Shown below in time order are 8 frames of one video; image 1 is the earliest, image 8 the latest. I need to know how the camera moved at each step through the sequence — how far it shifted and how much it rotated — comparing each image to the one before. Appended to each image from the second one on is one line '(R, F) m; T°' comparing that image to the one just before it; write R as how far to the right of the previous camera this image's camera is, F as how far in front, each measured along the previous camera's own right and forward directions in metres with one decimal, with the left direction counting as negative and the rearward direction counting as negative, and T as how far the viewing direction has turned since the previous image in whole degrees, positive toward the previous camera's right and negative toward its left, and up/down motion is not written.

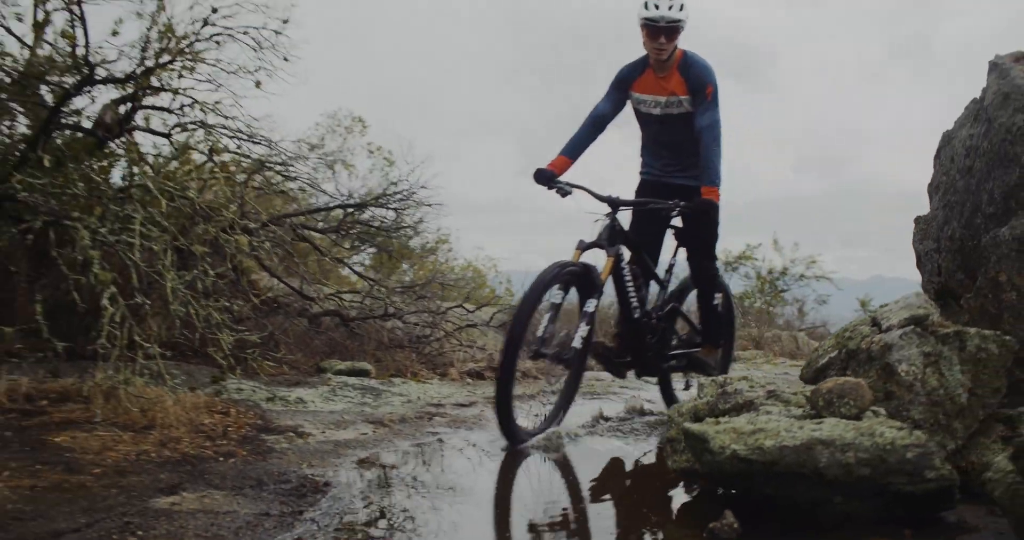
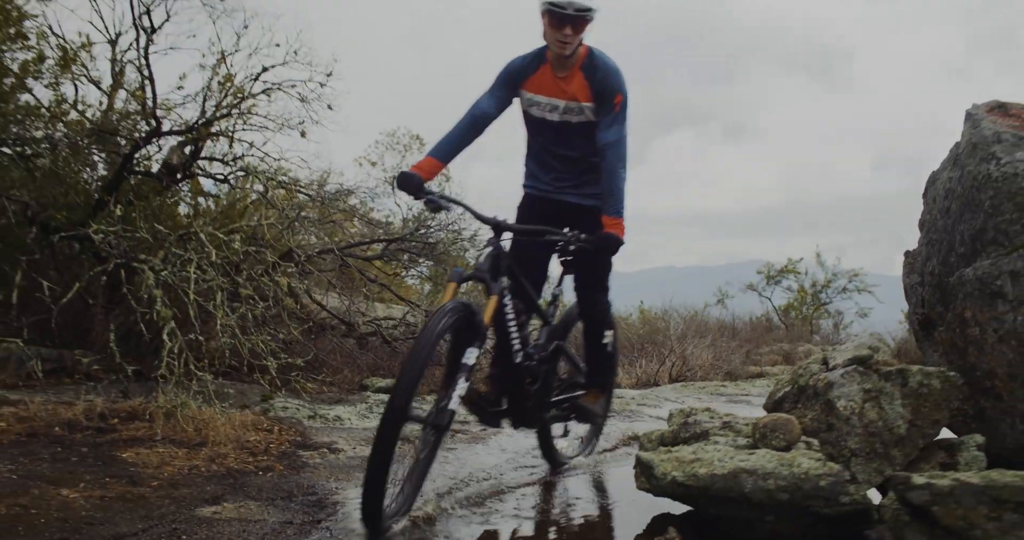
(+0.4, -0.5) m; -5°
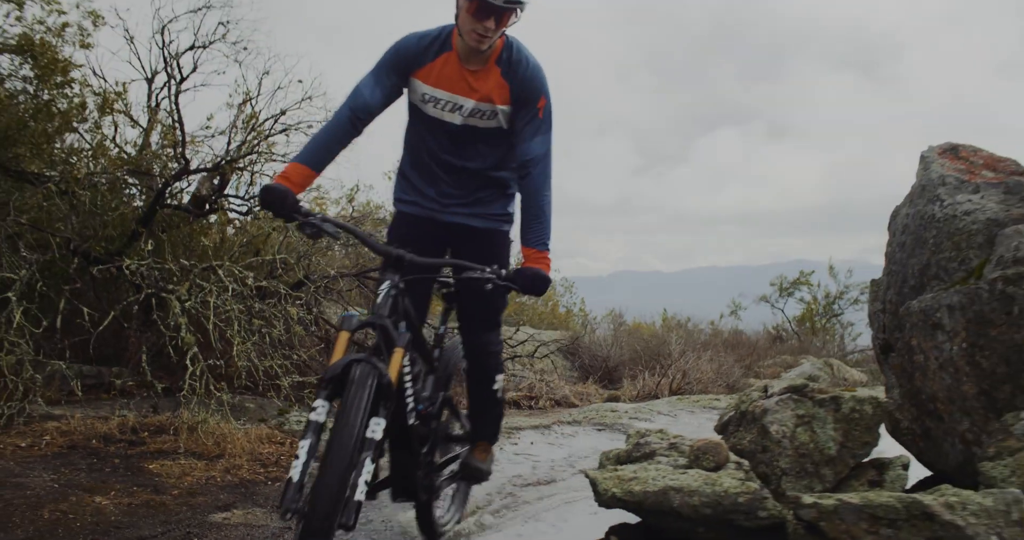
(+0.3, -0.5) m; -3°
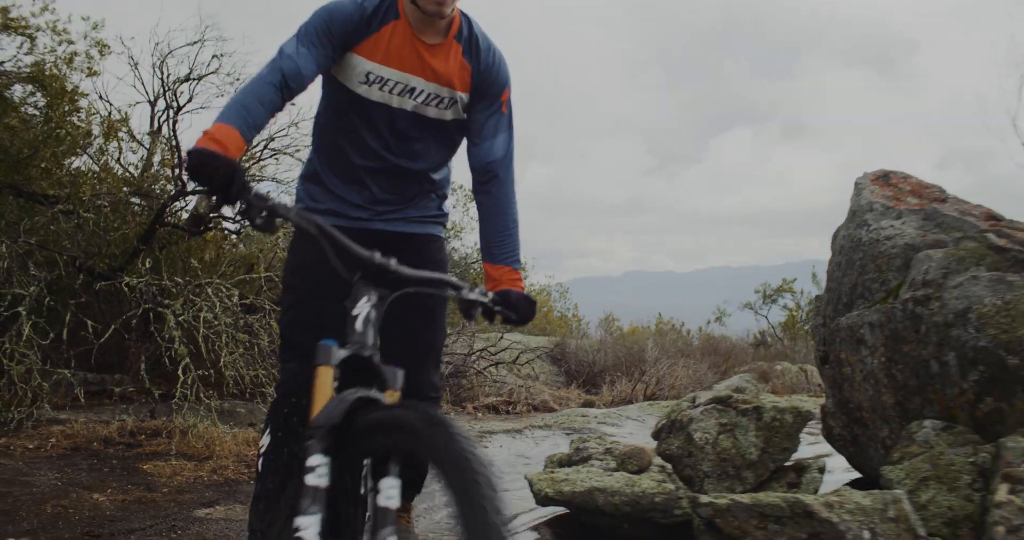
(+0.3, -0.5) m; -1°
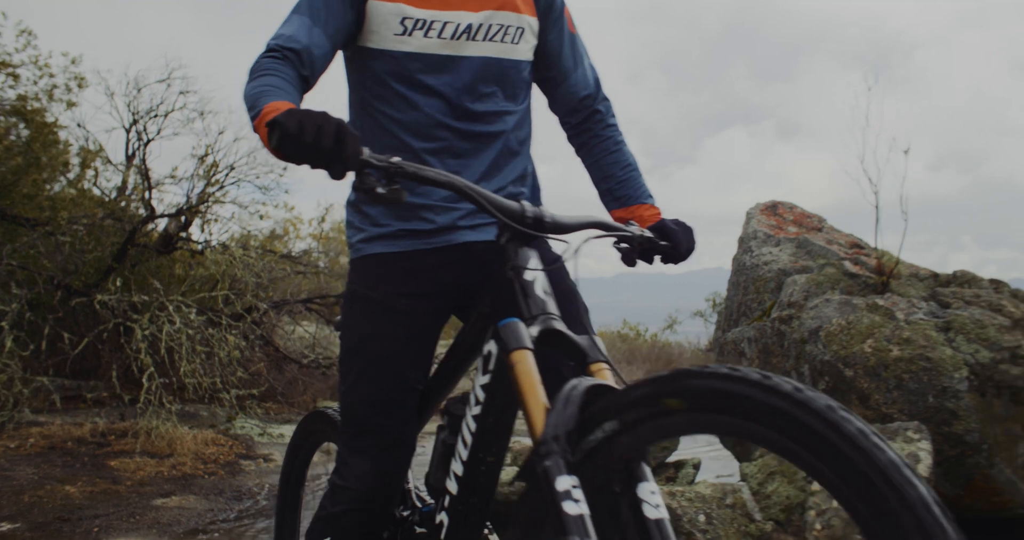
(+0.5, -0.8) m; +1°
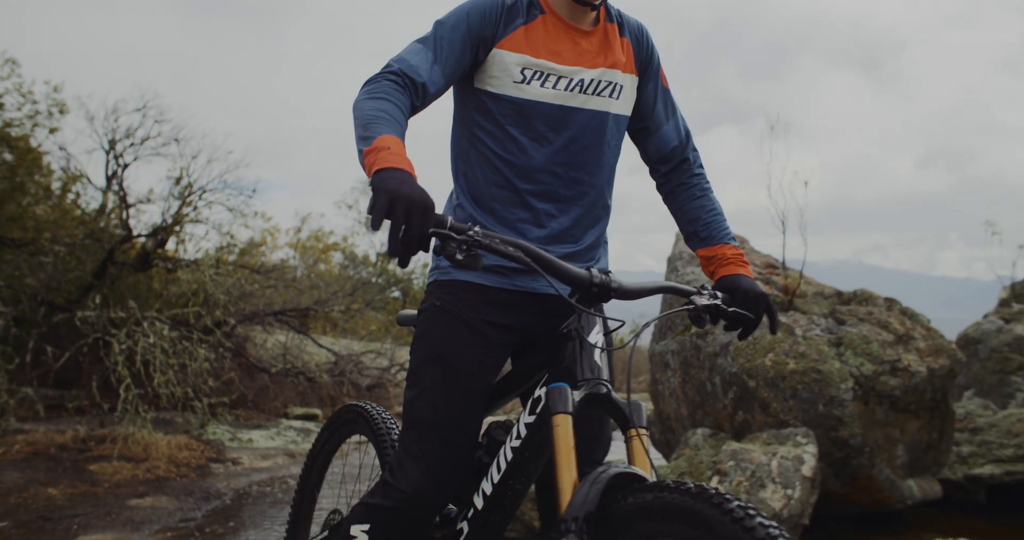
(+0.3, -0.6) m; +1°
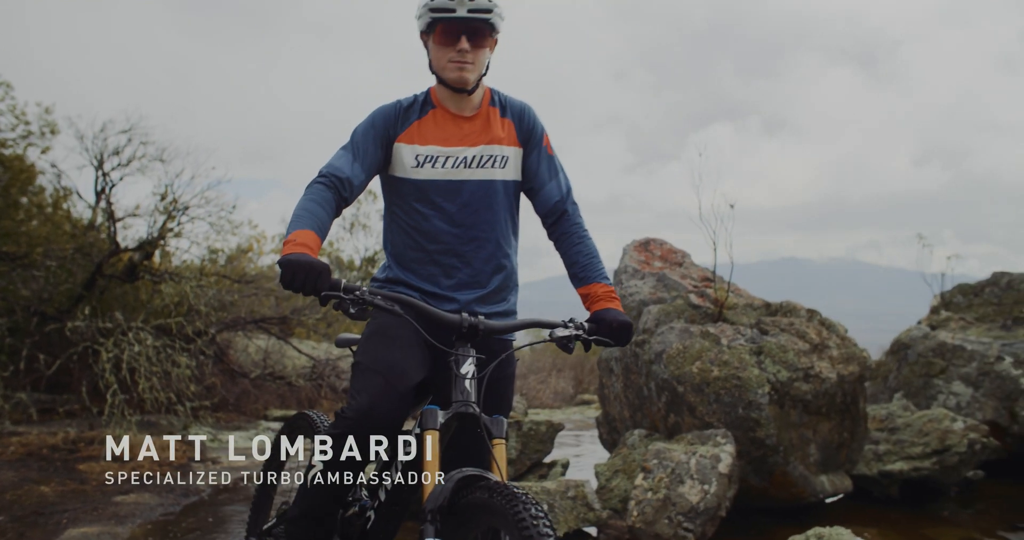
(+0.4, -0.6) m; 0°
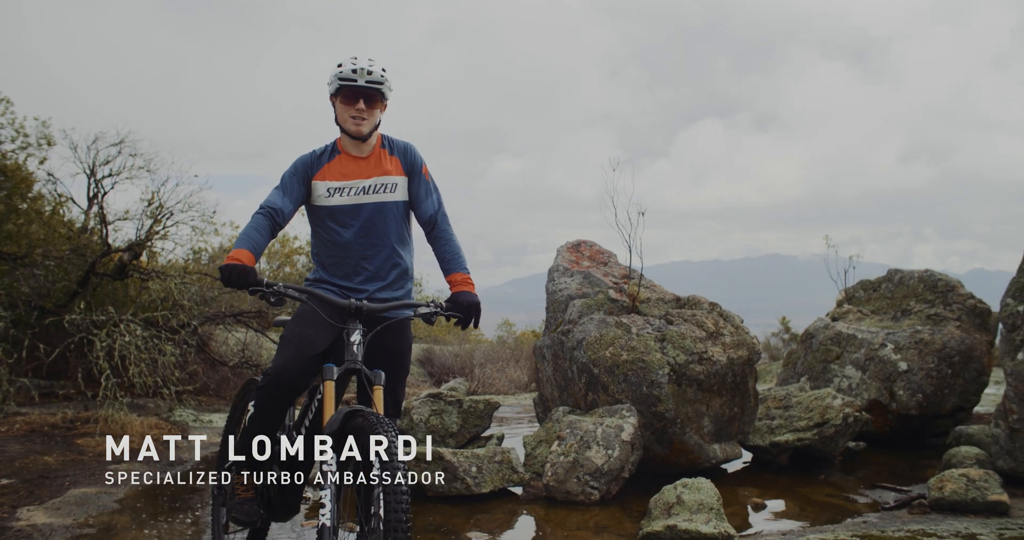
(+0.4, -1.0) m; +1°
